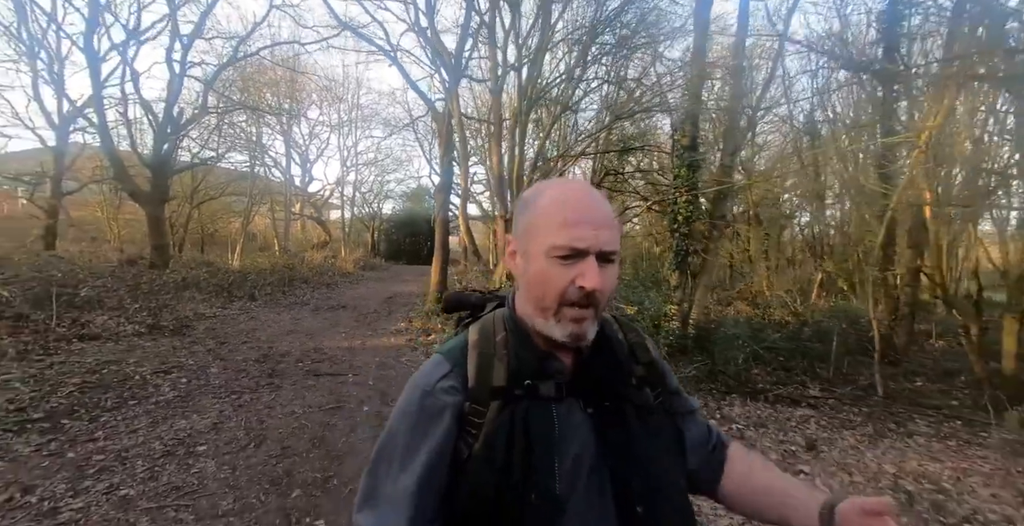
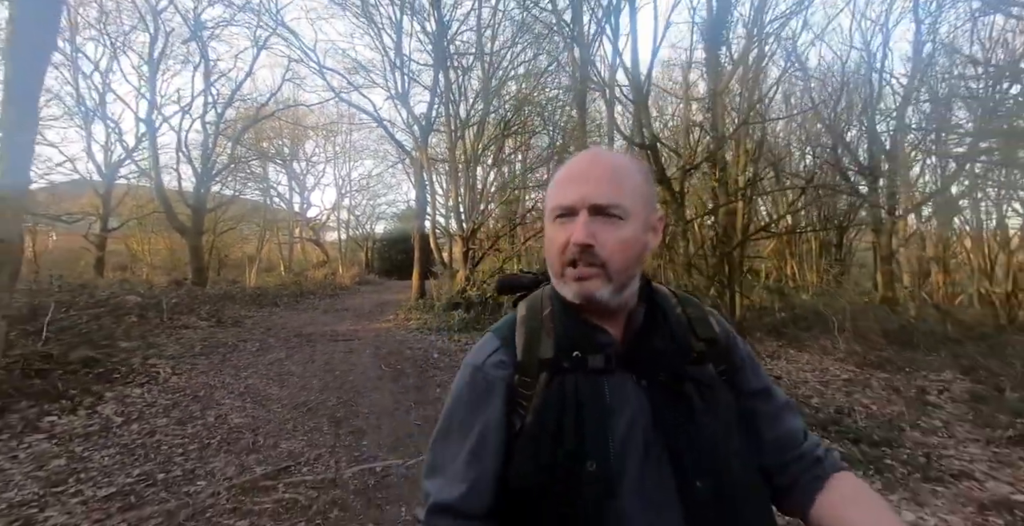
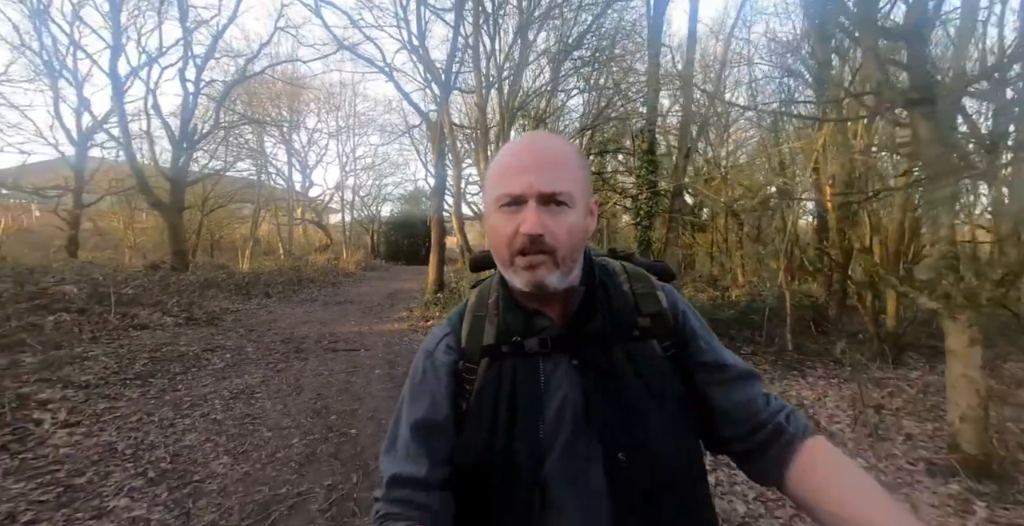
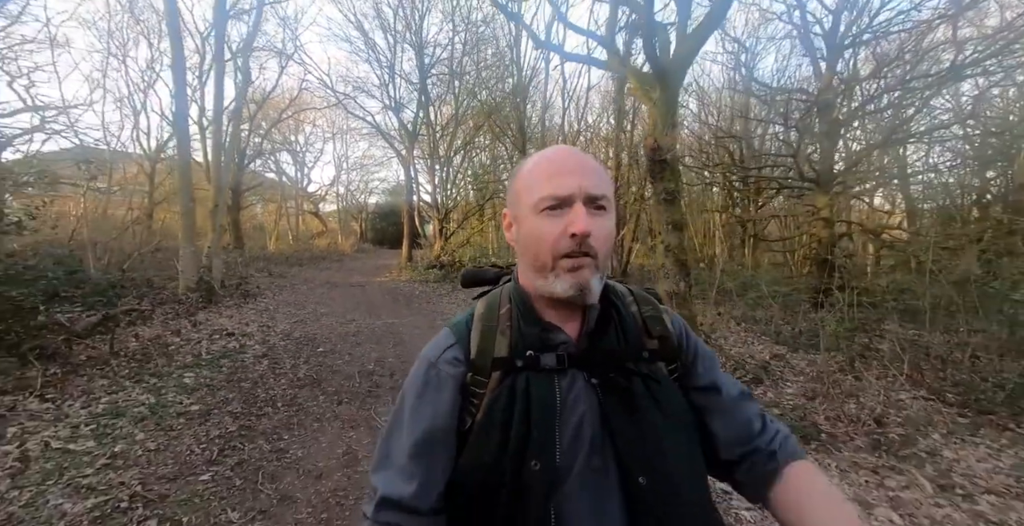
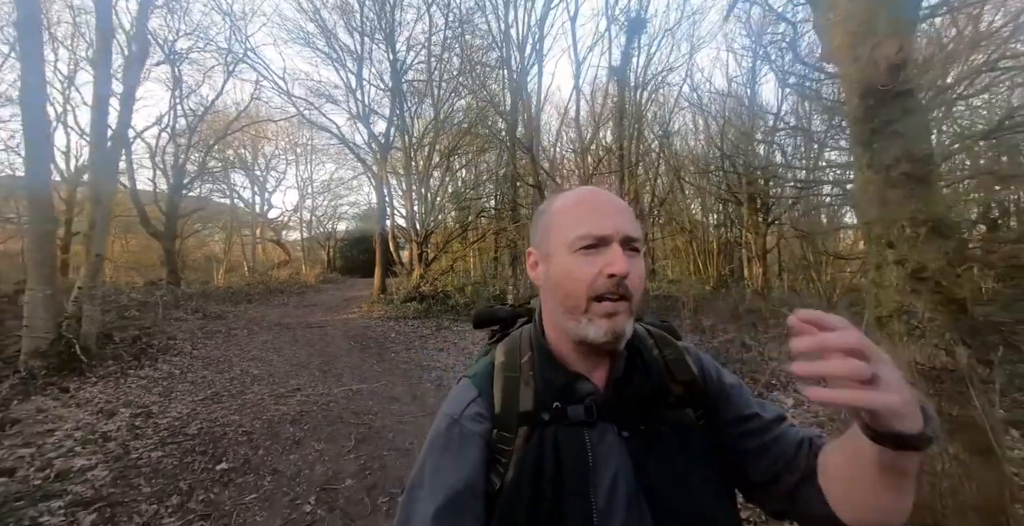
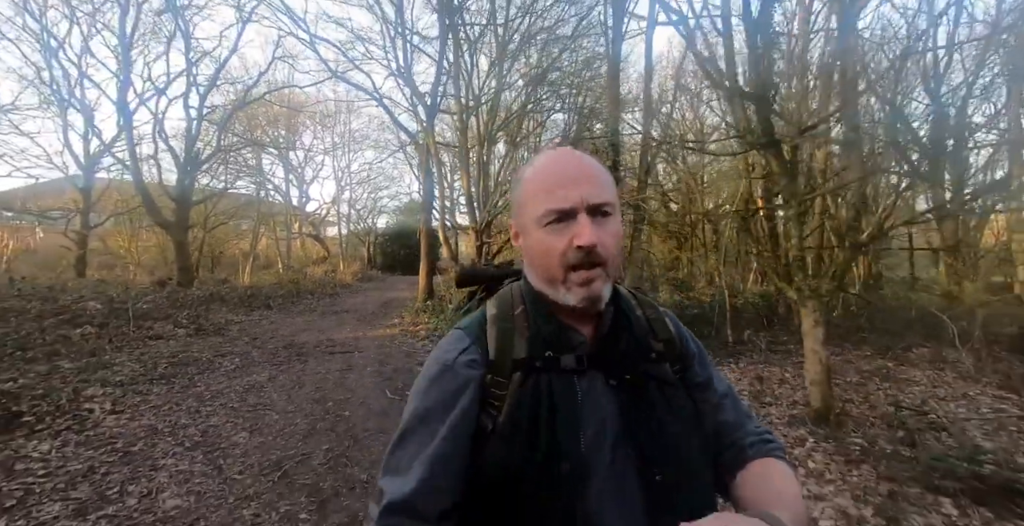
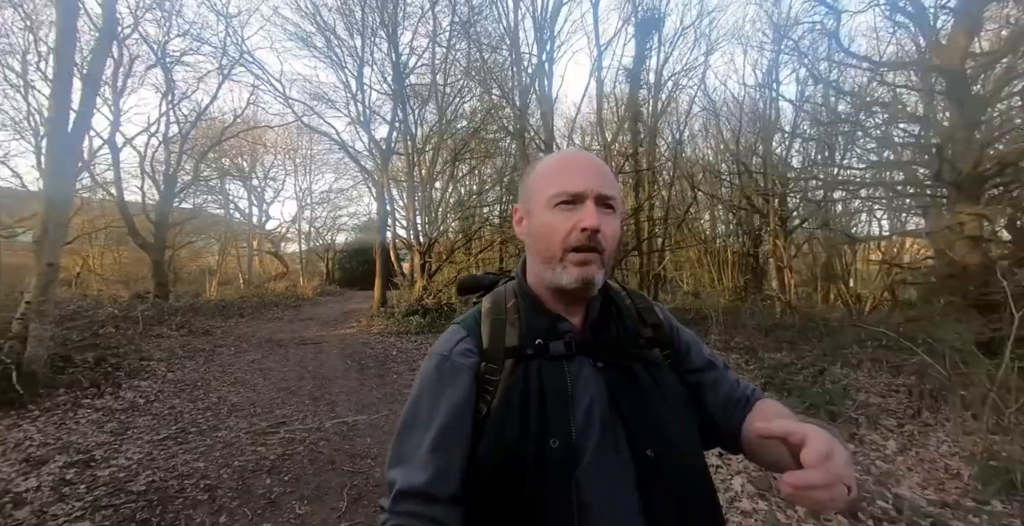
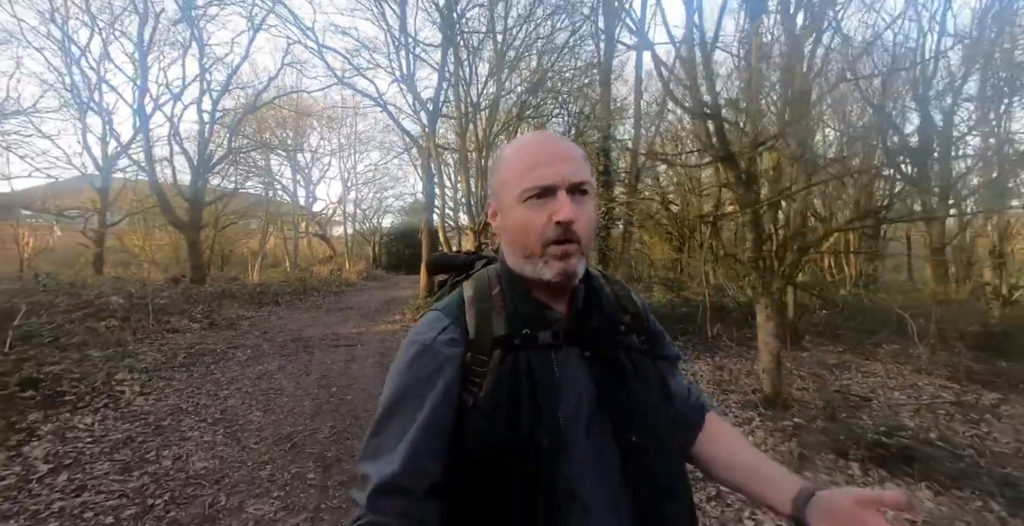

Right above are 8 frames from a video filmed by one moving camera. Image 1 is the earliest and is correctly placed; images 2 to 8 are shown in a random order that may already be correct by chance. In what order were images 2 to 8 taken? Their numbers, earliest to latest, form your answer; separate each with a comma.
3, 6, 8, 2, 7, 5, 4
